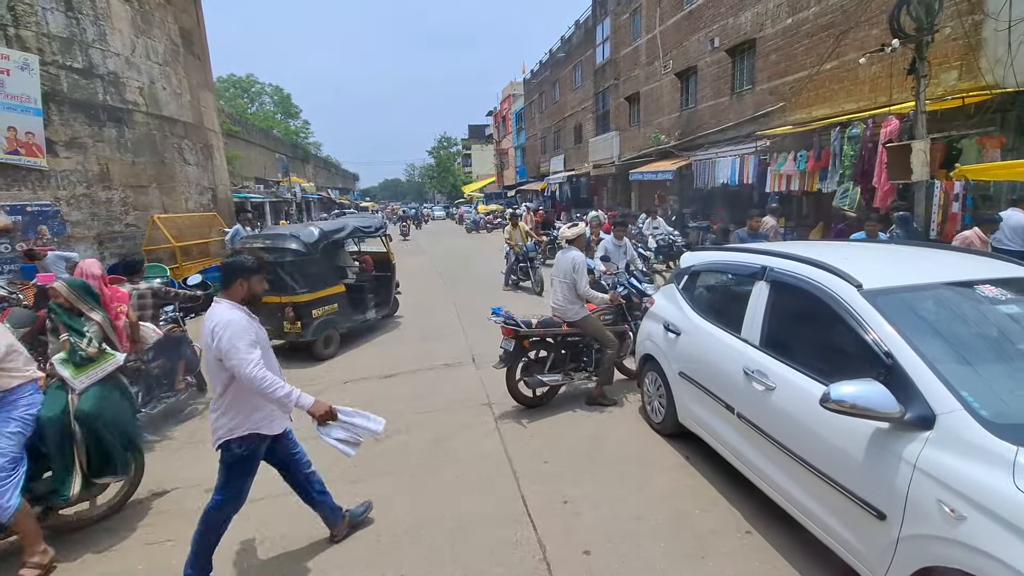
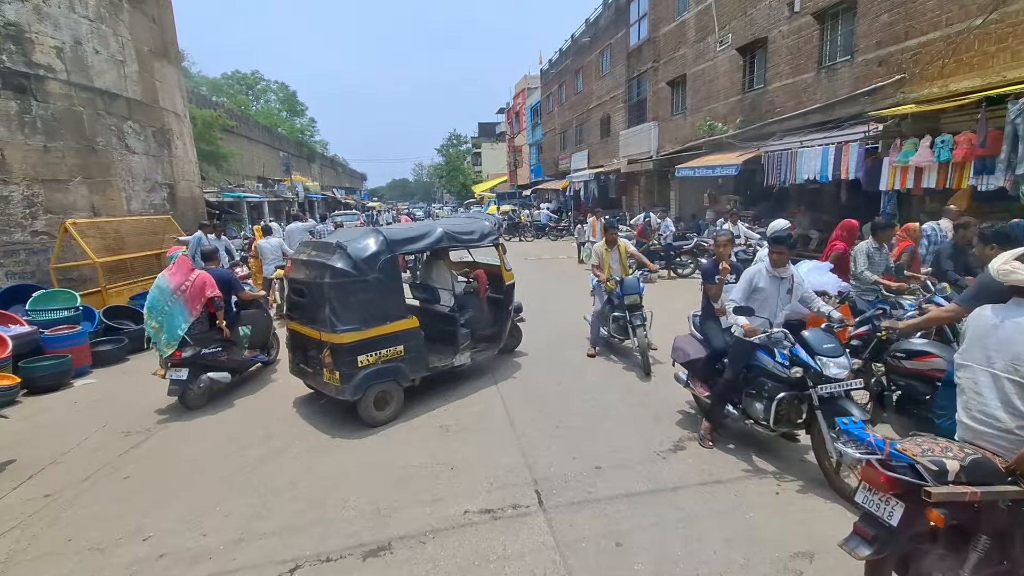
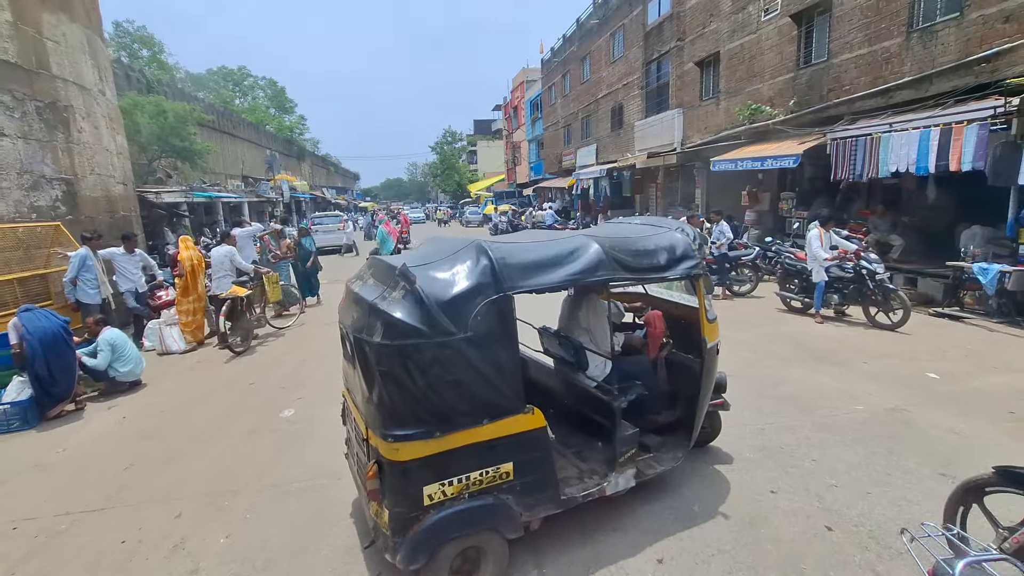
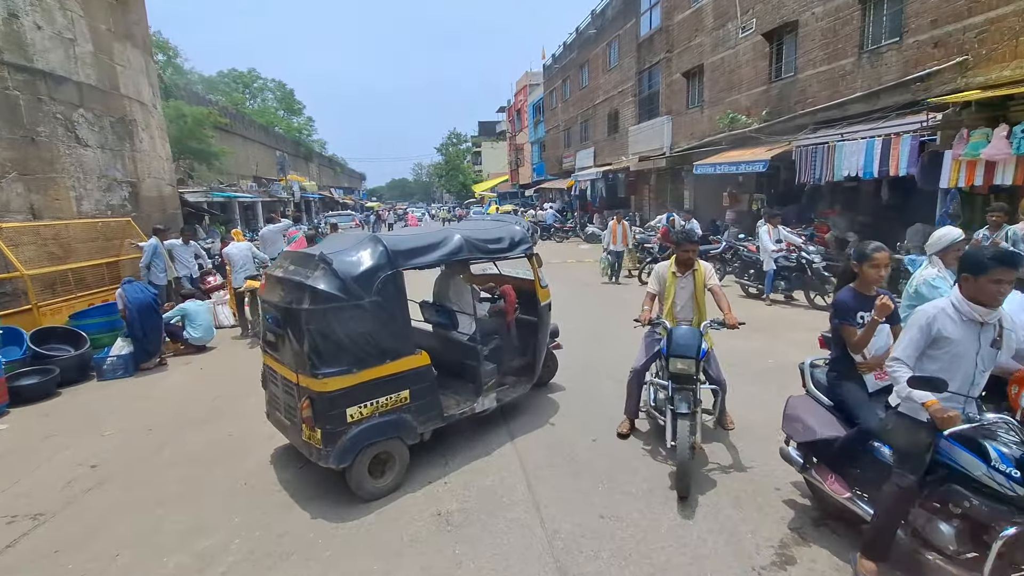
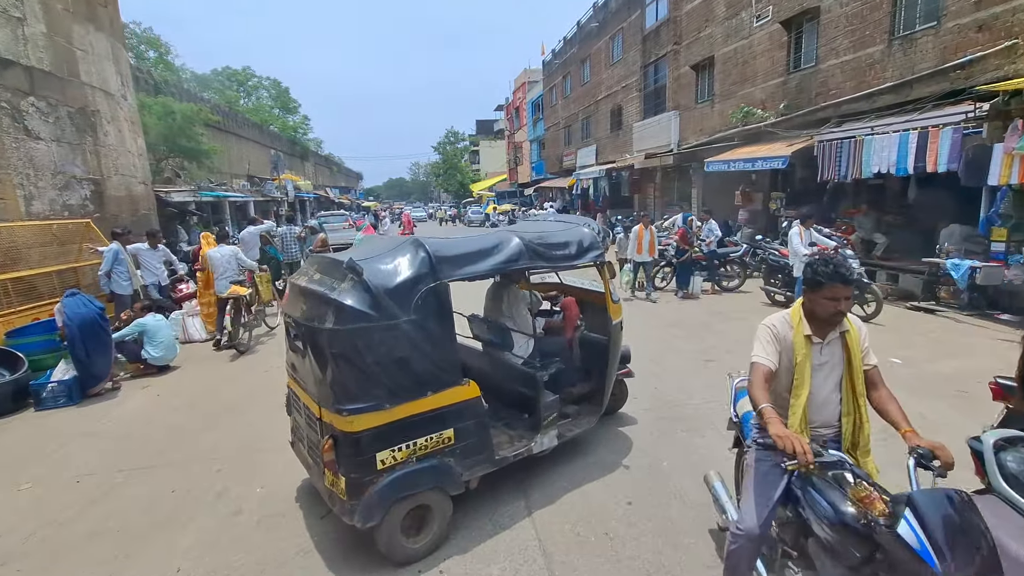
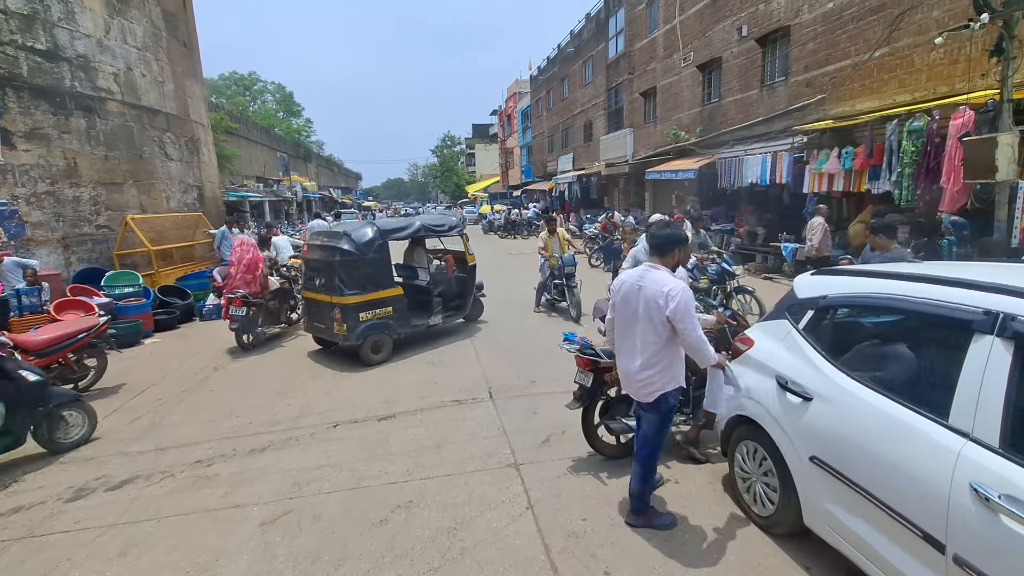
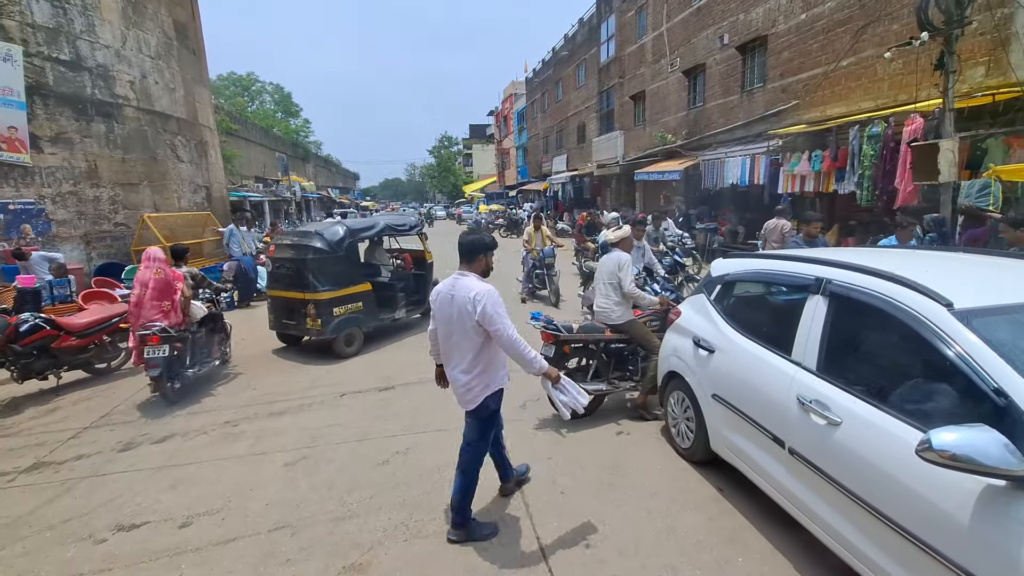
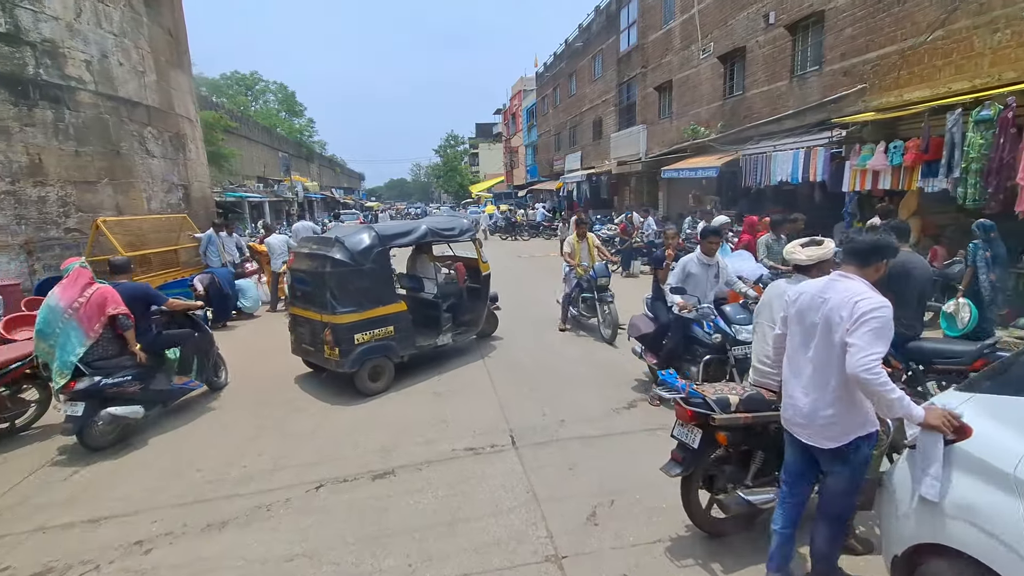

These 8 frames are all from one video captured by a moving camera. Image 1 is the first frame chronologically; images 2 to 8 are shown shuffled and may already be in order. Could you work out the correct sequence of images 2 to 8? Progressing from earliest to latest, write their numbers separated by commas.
7, 6, 8, 2, 4, 5, 3
